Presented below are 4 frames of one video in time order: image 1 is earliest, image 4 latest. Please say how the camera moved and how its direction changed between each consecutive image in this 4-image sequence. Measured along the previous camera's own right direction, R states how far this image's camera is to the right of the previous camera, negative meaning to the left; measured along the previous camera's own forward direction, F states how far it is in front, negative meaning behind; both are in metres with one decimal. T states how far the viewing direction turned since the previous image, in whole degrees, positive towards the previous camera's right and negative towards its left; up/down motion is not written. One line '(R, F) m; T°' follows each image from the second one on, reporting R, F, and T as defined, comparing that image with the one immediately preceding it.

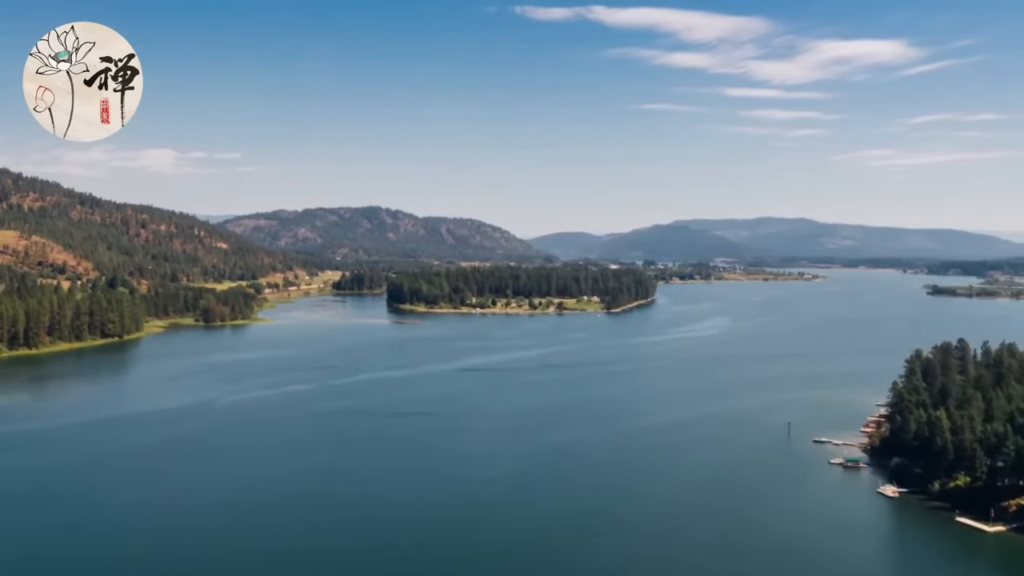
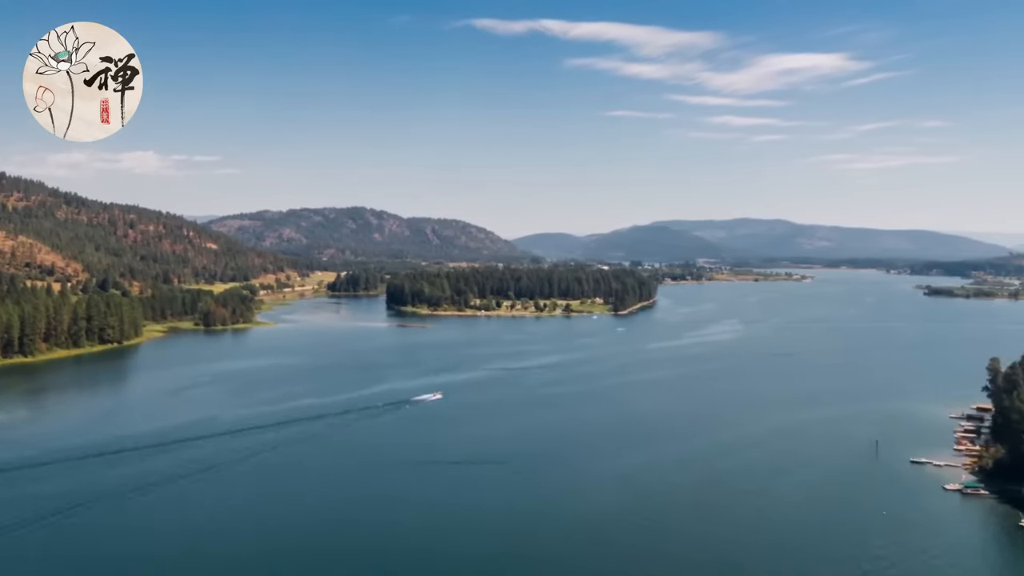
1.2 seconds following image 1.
(-0.6, +0.9) m; 0°
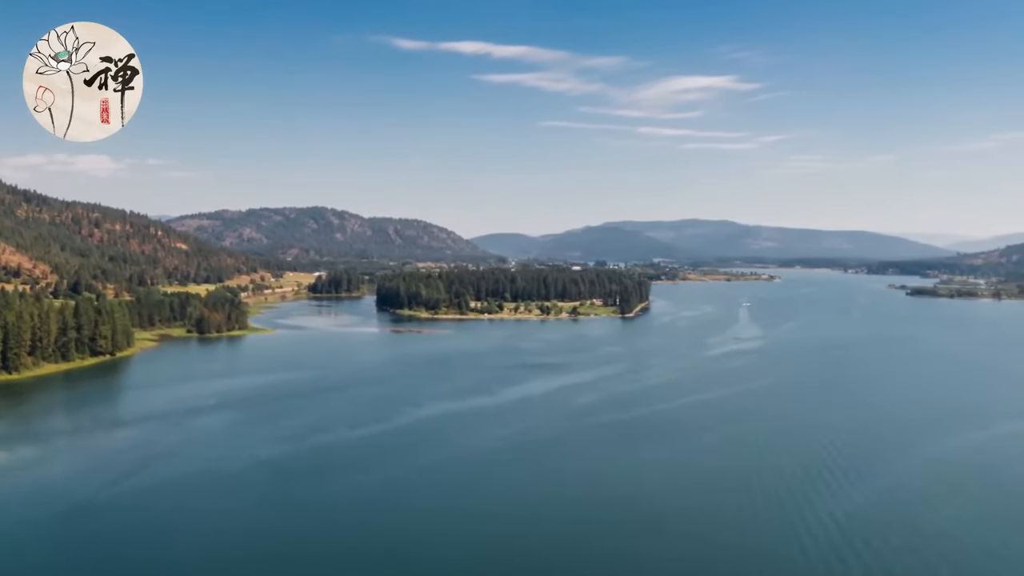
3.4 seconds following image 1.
(-1.3, +1.2) m; 0°
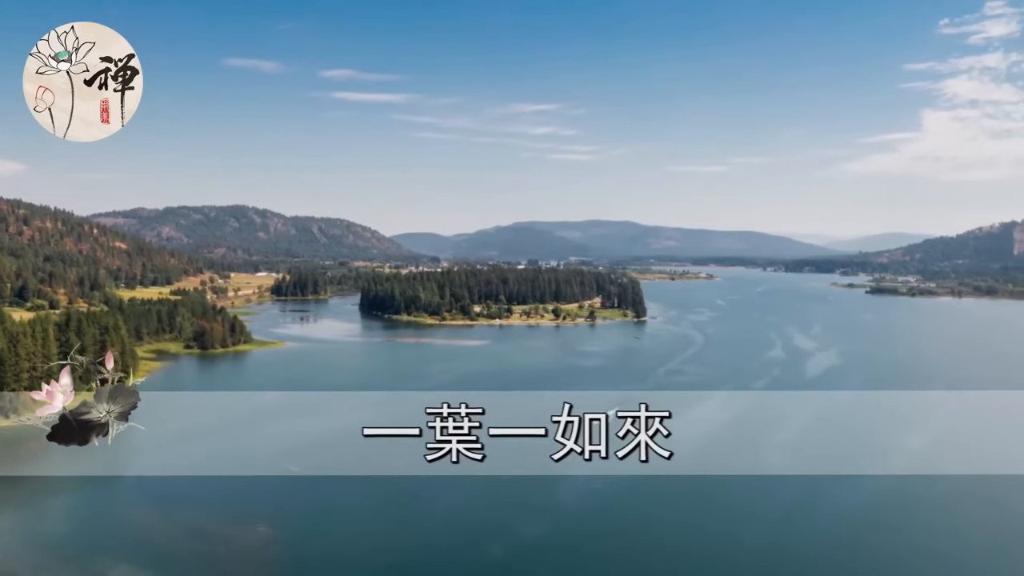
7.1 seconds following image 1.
(-2.9, +1.8) m; 0°
